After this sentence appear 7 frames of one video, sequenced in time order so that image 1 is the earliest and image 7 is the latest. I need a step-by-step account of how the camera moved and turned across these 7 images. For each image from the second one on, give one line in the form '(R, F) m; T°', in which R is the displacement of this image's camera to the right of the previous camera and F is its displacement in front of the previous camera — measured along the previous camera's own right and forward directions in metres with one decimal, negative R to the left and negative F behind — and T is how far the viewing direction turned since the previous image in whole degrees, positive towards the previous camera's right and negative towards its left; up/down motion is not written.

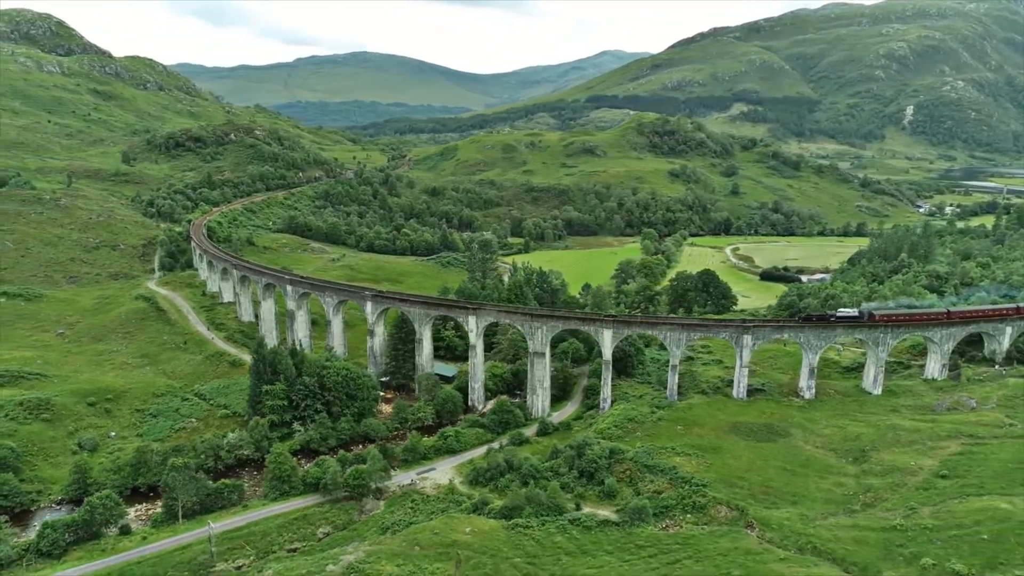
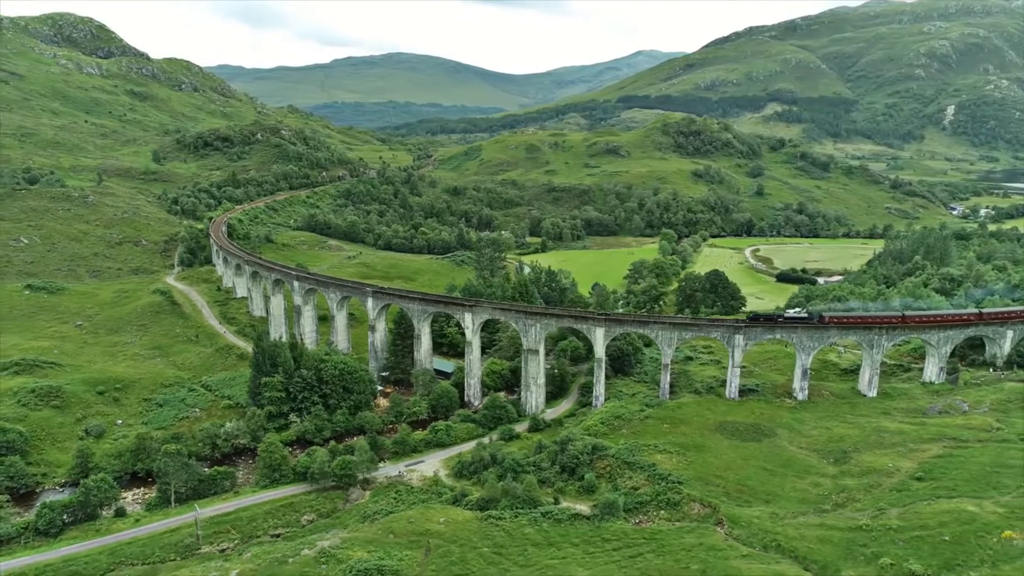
(+3.7, -0.7) m; -3°
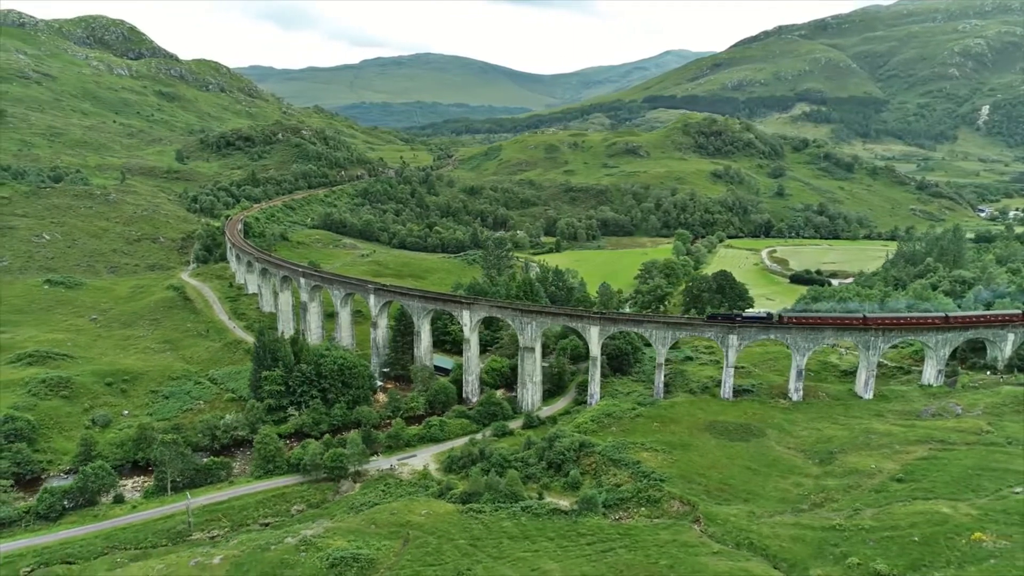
(+2.9, -0.6) m; -2°
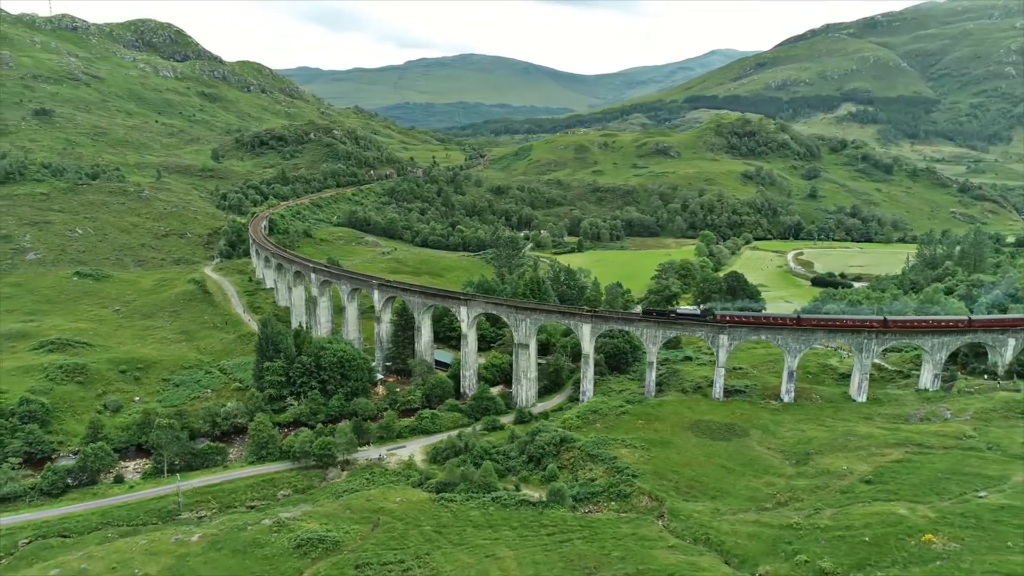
(+4.5, -0.9) m; -3°
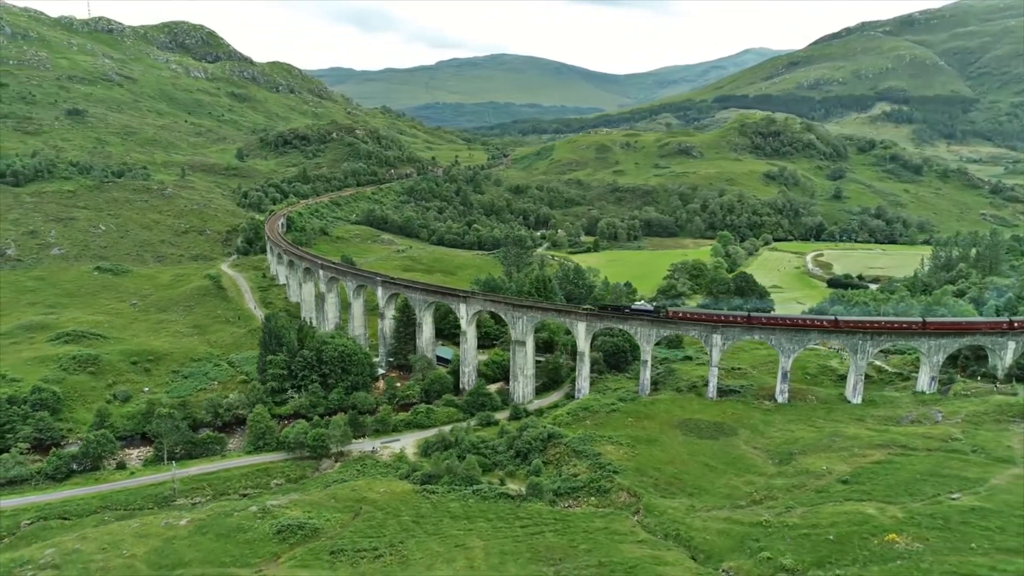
(+3.2, -0.7) m; -2°
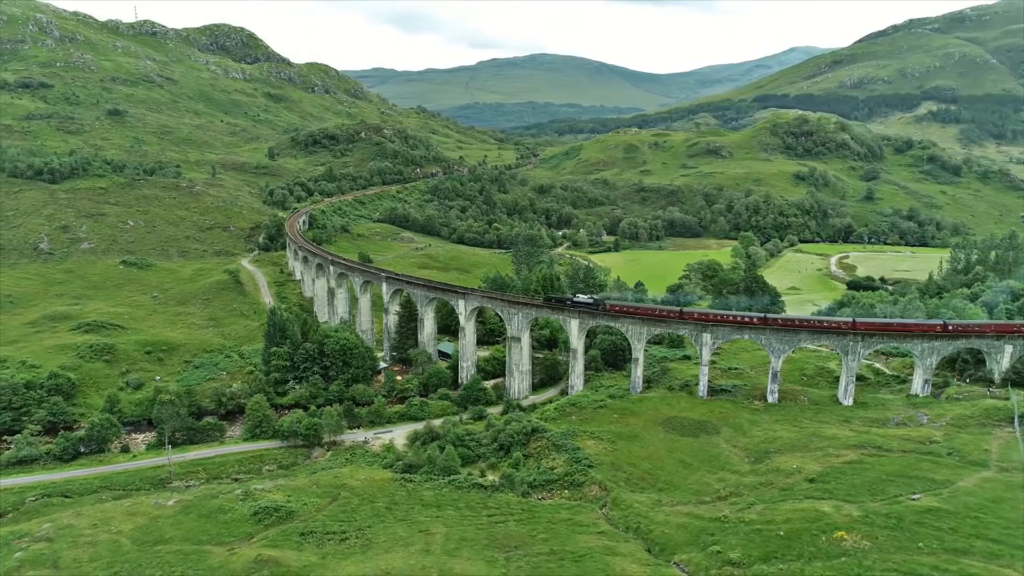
(+4.2, -0.9) m; -3°
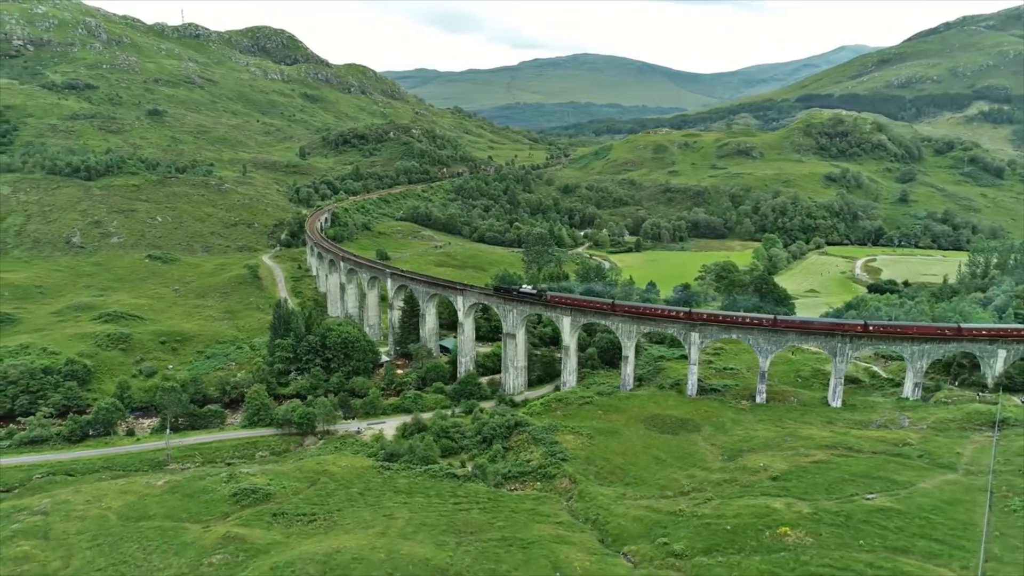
(+4.5, -1.0) m; -3°
